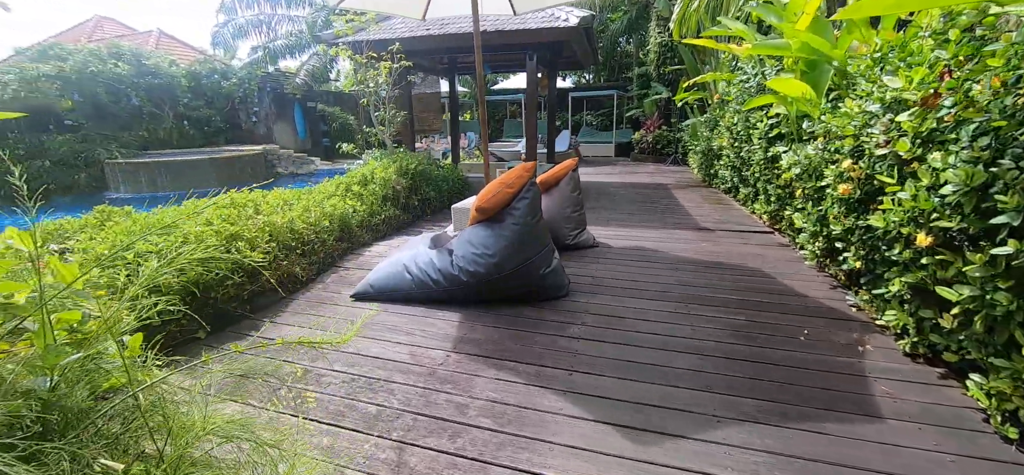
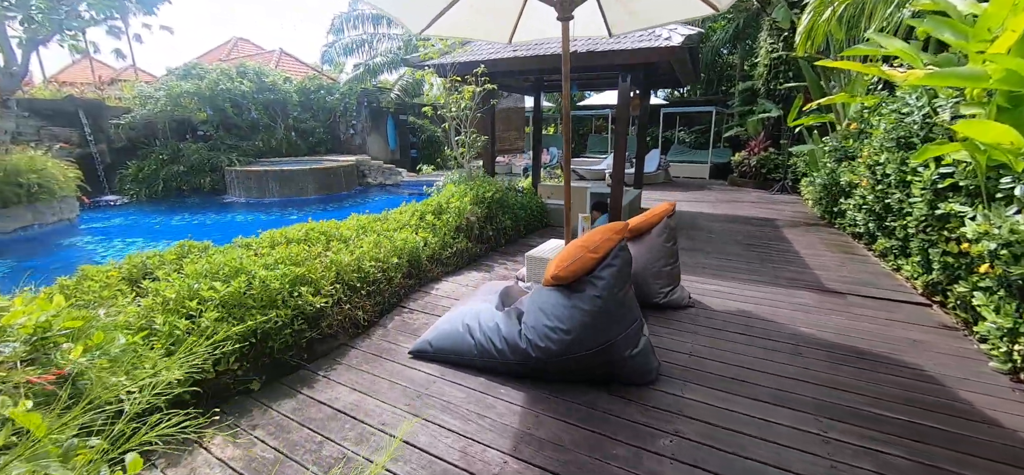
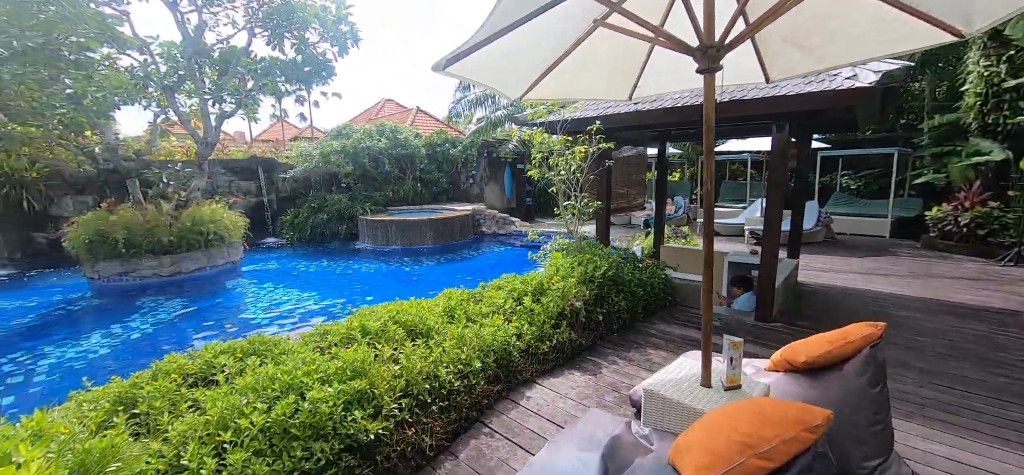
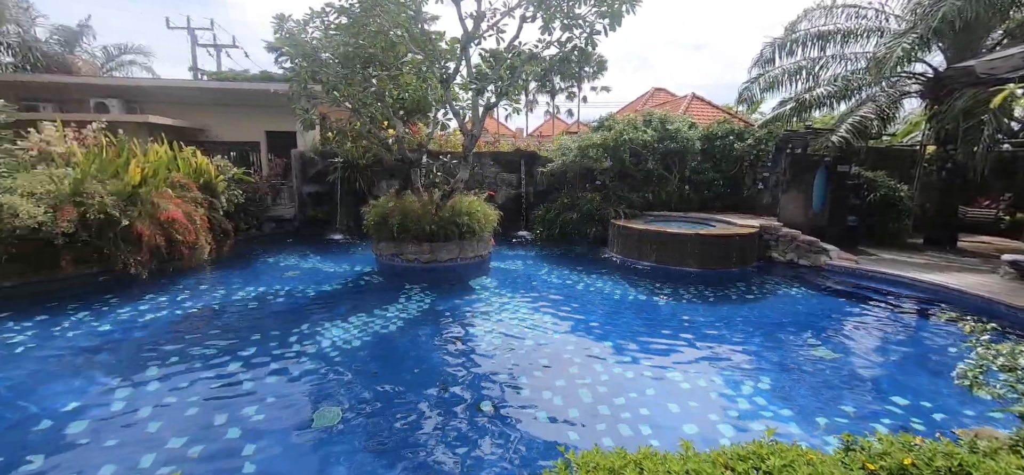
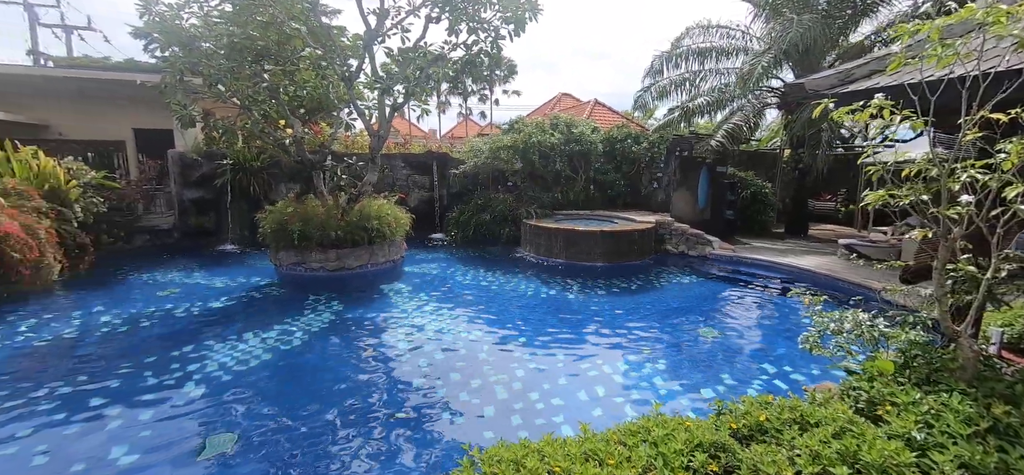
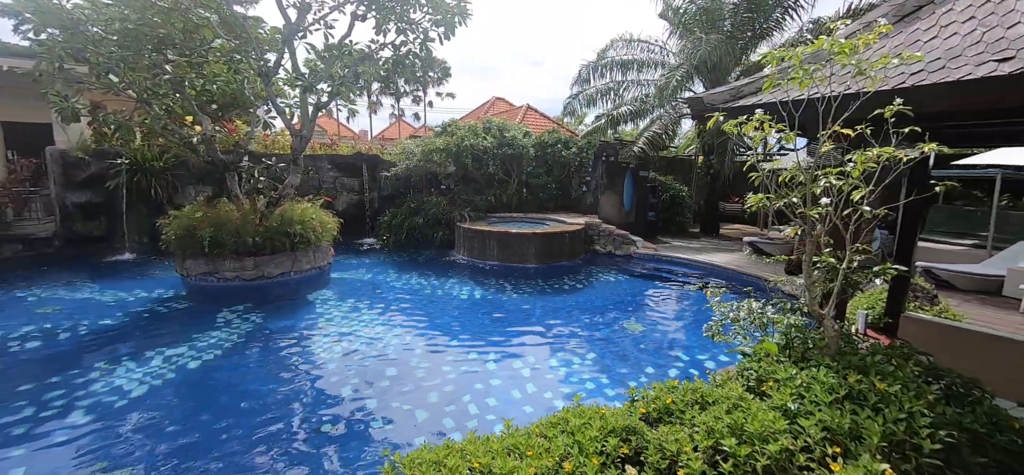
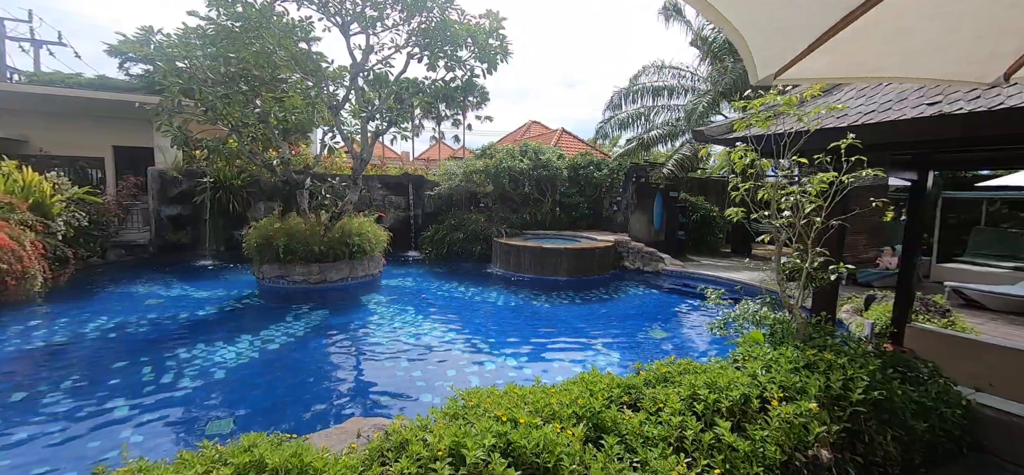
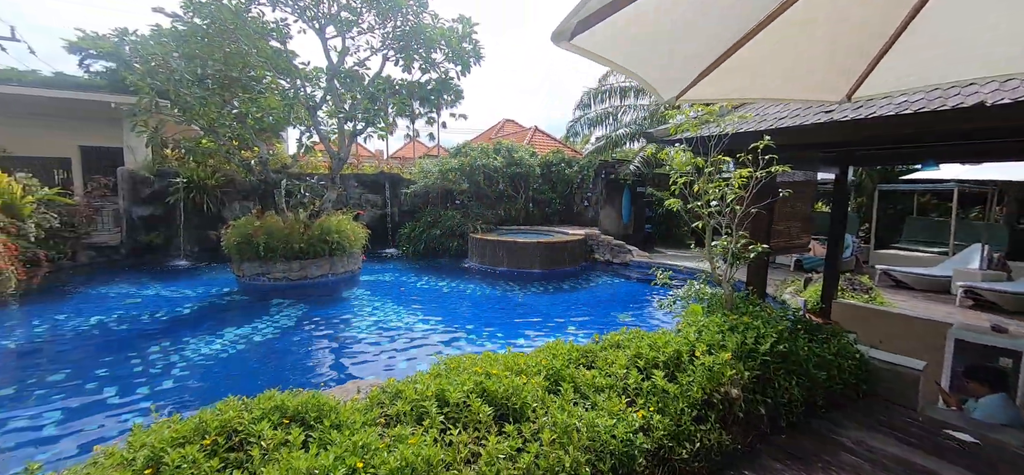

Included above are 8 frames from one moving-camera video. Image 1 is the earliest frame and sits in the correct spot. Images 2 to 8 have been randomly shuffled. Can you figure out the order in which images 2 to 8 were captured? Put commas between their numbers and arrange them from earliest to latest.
2, 3, 8, 7, 6, 5, 4
